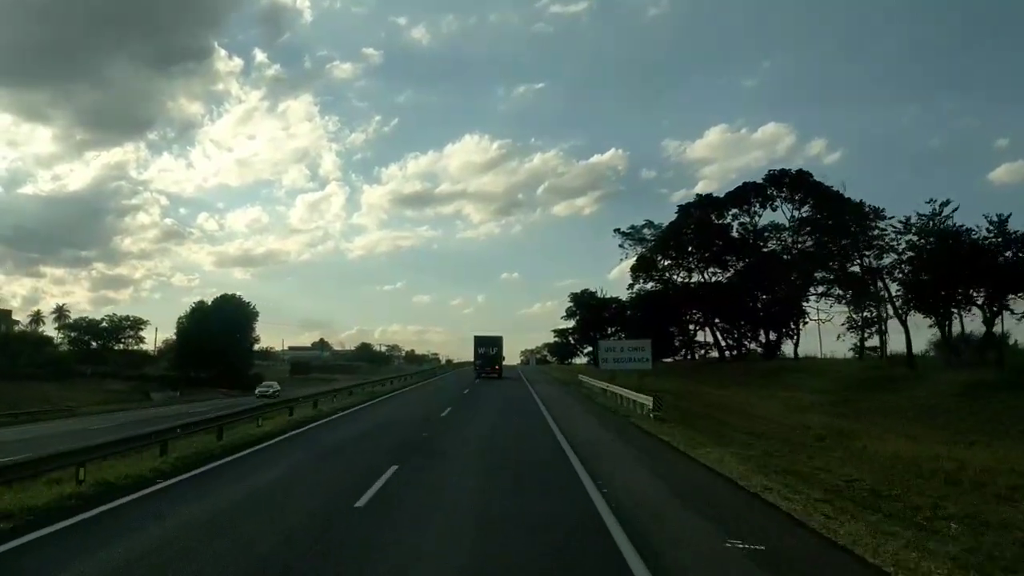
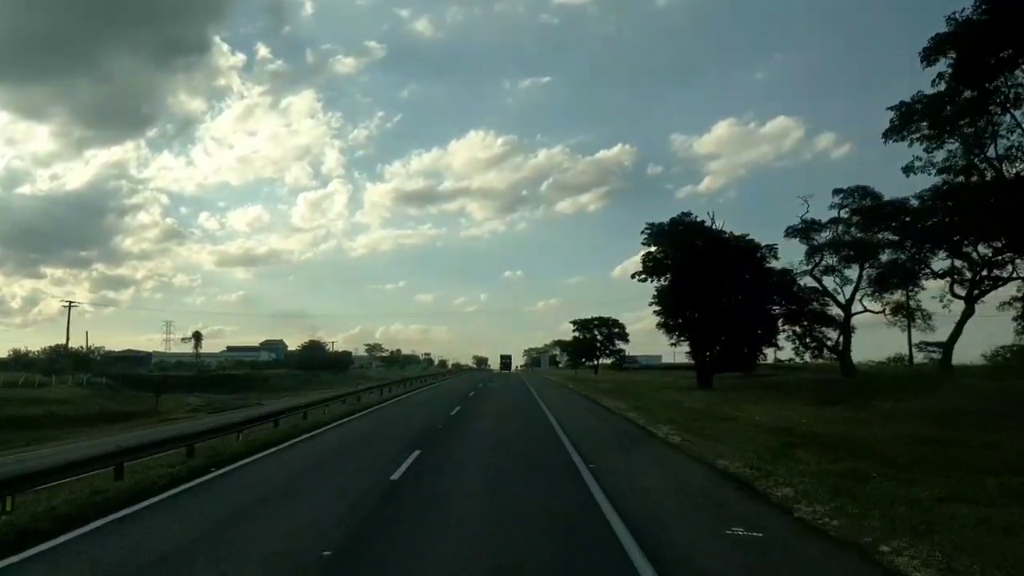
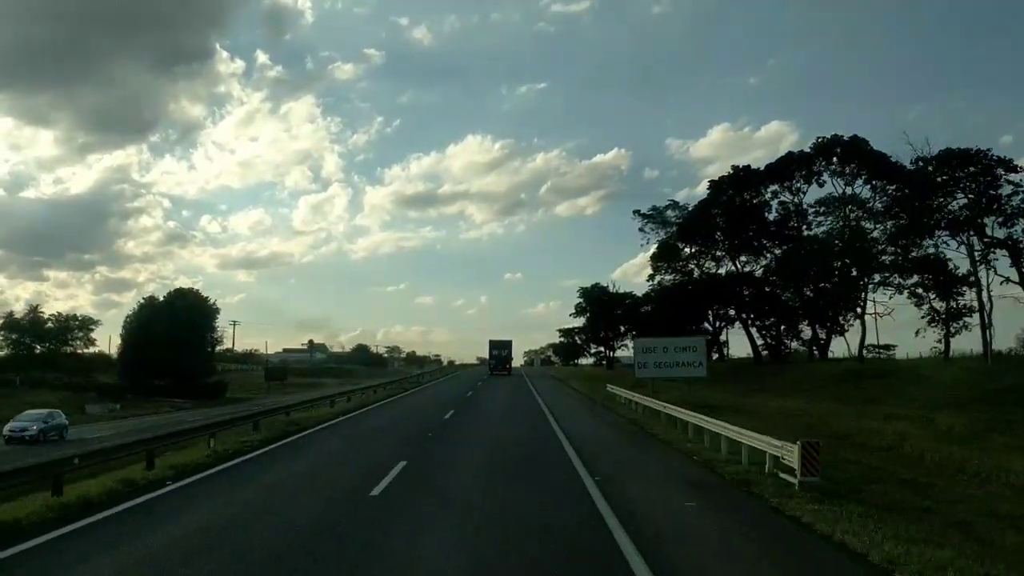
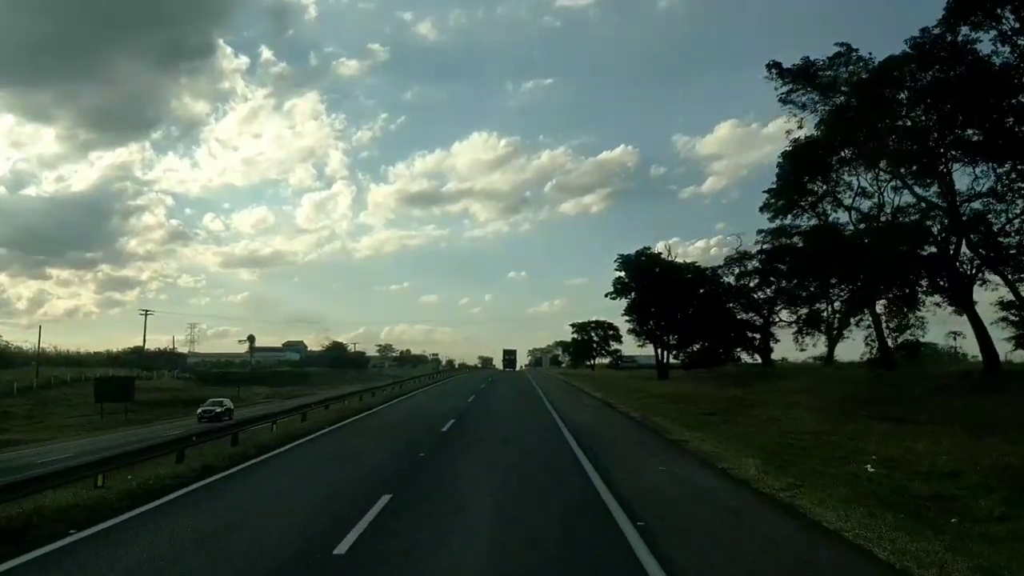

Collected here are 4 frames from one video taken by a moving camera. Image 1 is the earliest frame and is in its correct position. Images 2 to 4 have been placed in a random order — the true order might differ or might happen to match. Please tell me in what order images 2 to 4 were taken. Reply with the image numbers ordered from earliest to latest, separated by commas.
3, 4, 2
